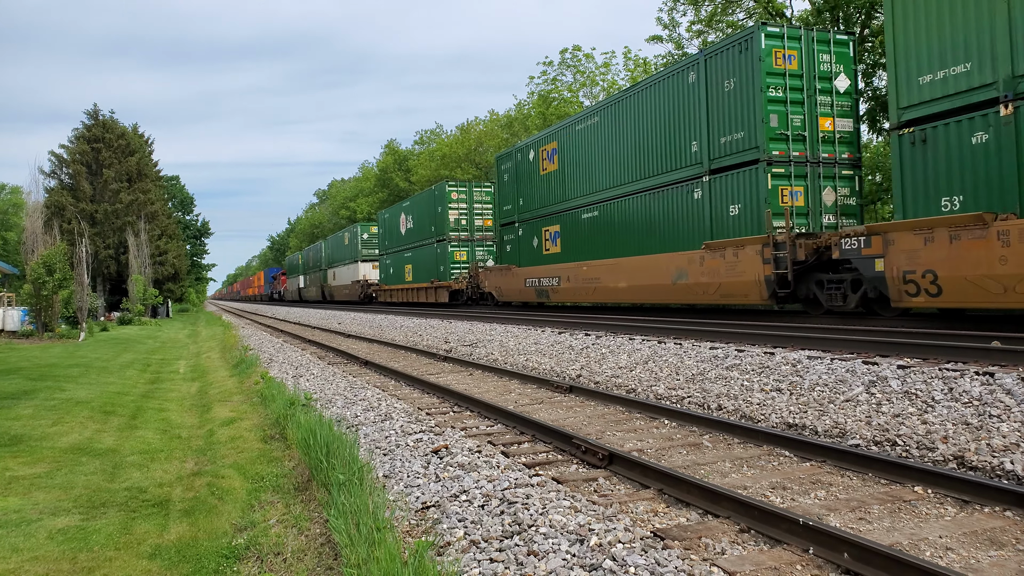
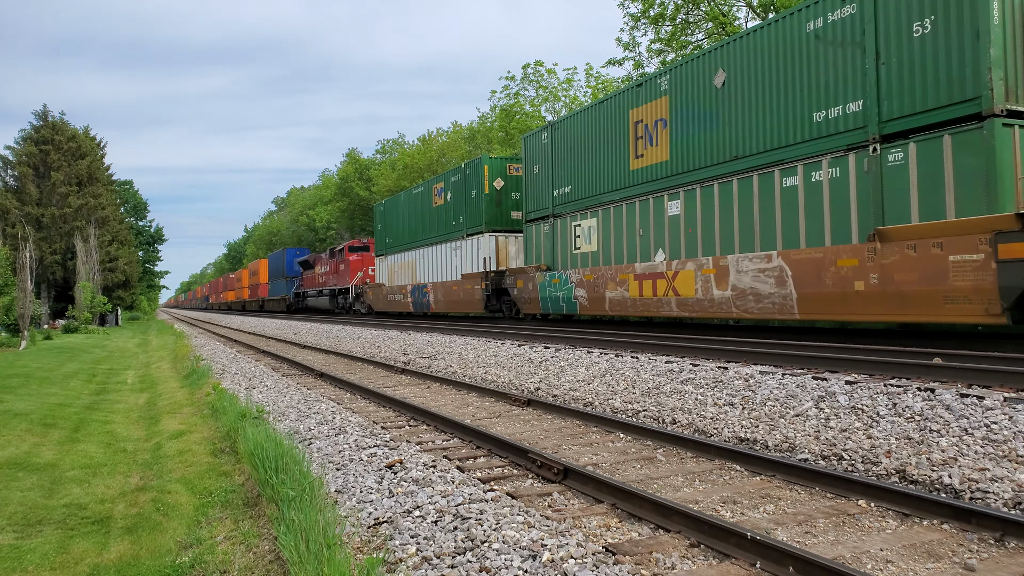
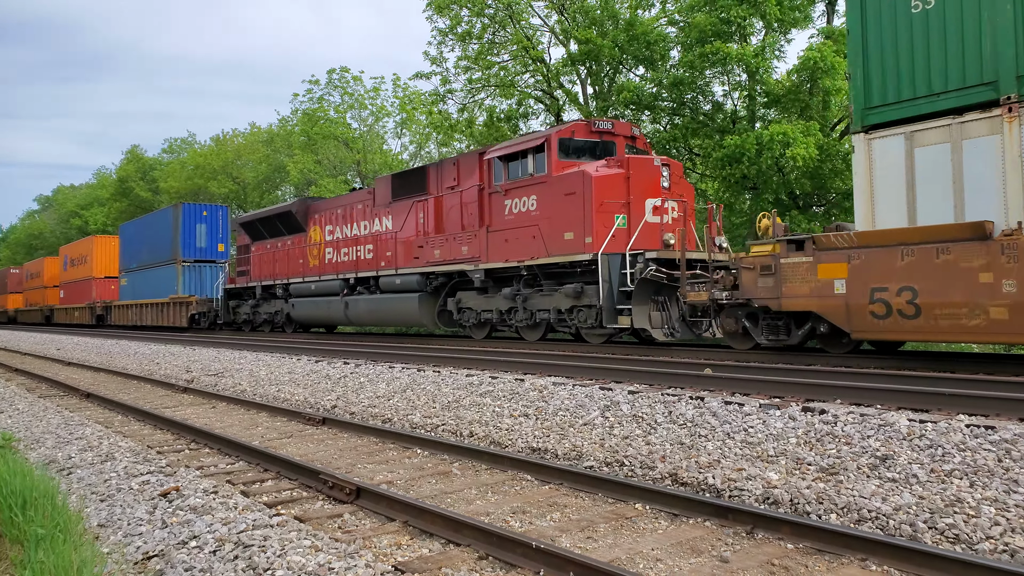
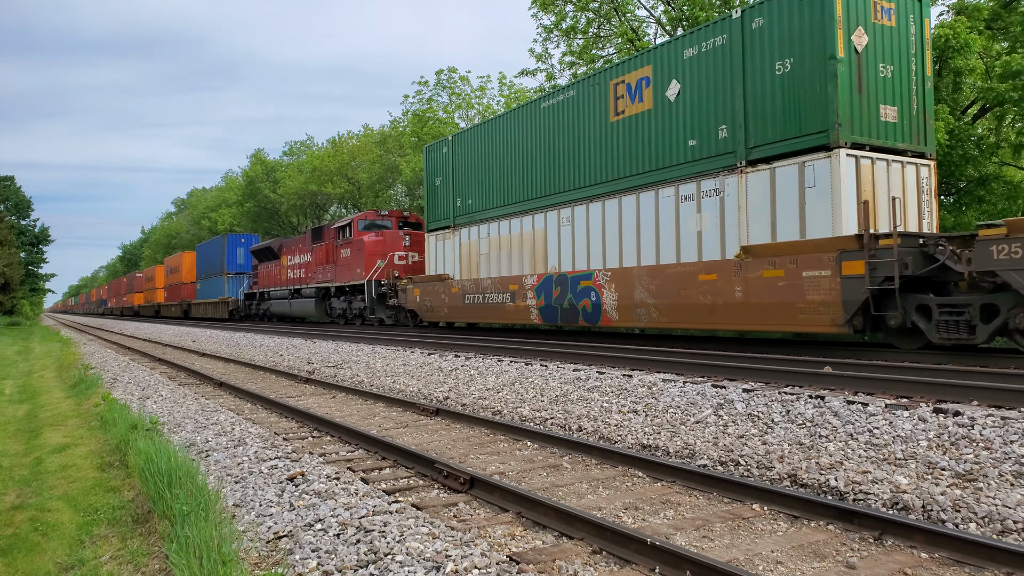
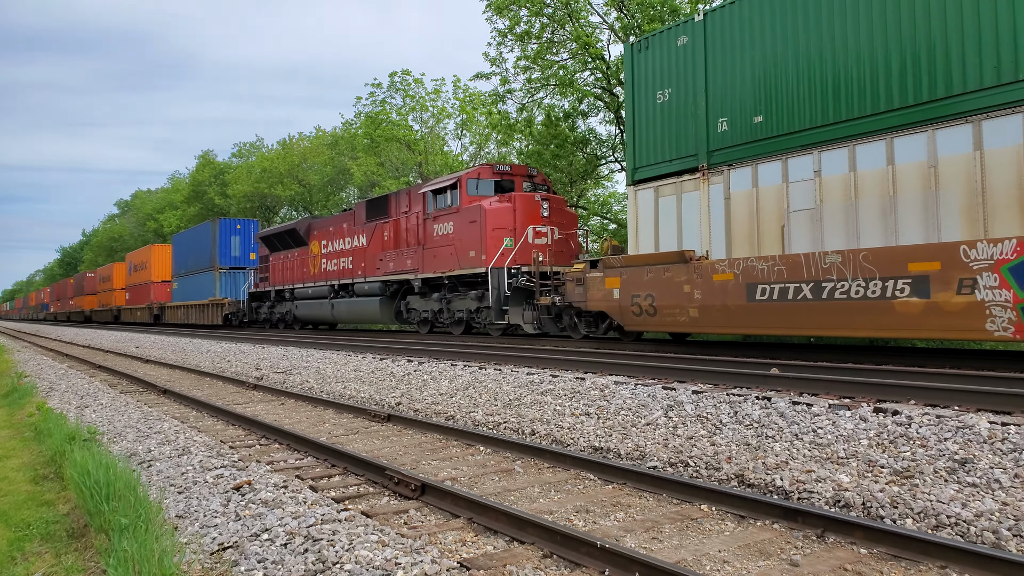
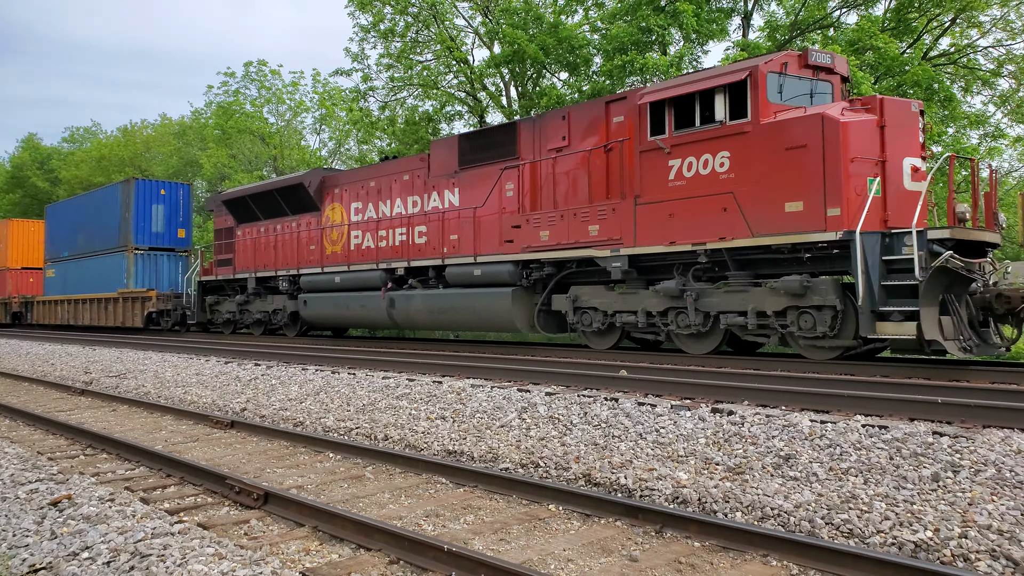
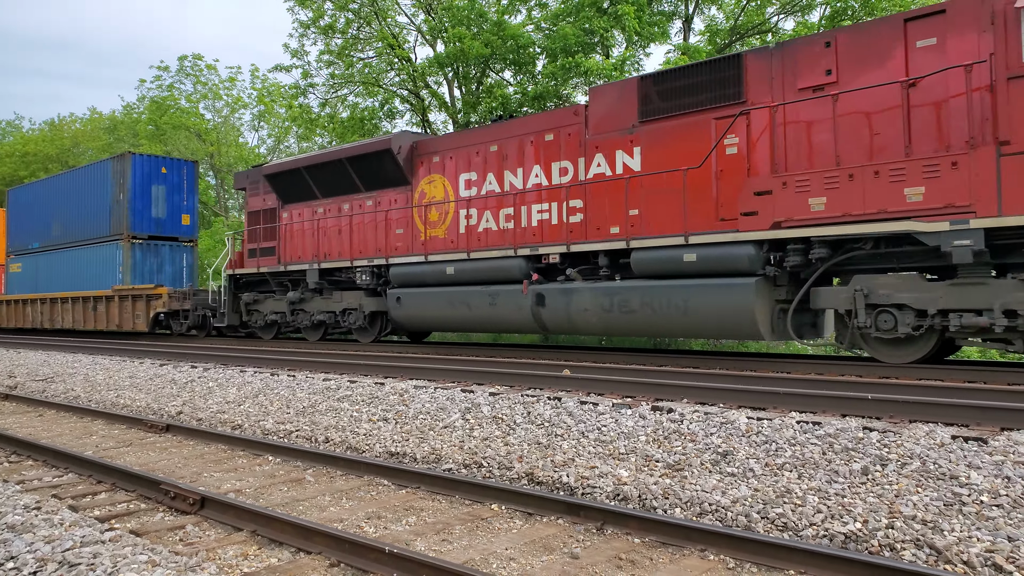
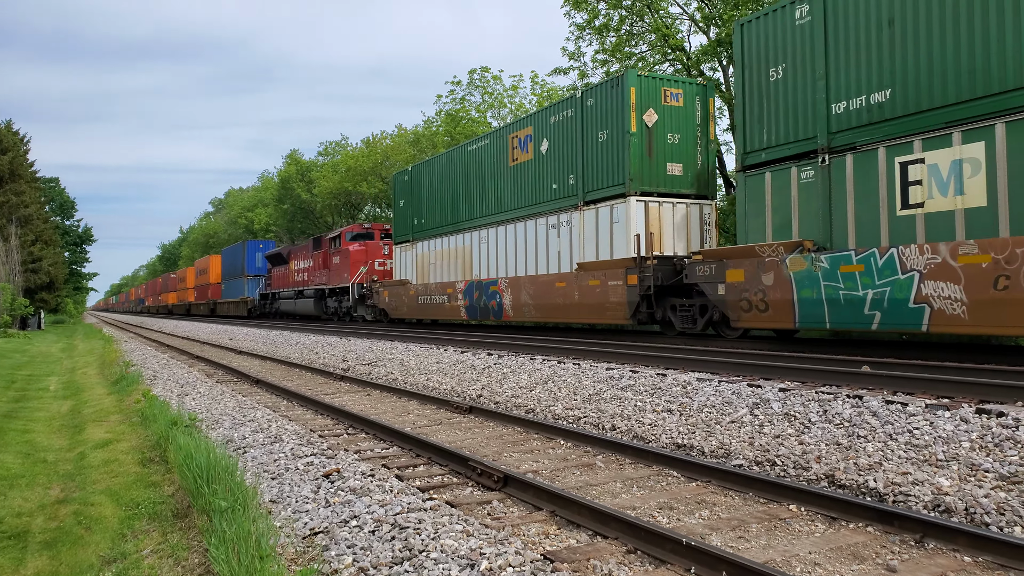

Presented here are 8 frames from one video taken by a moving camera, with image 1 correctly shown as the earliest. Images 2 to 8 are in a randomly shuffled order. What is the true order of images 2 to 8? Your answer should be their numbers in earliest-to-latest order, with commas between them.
2, 8, 4, 5, 3, 6, 7
